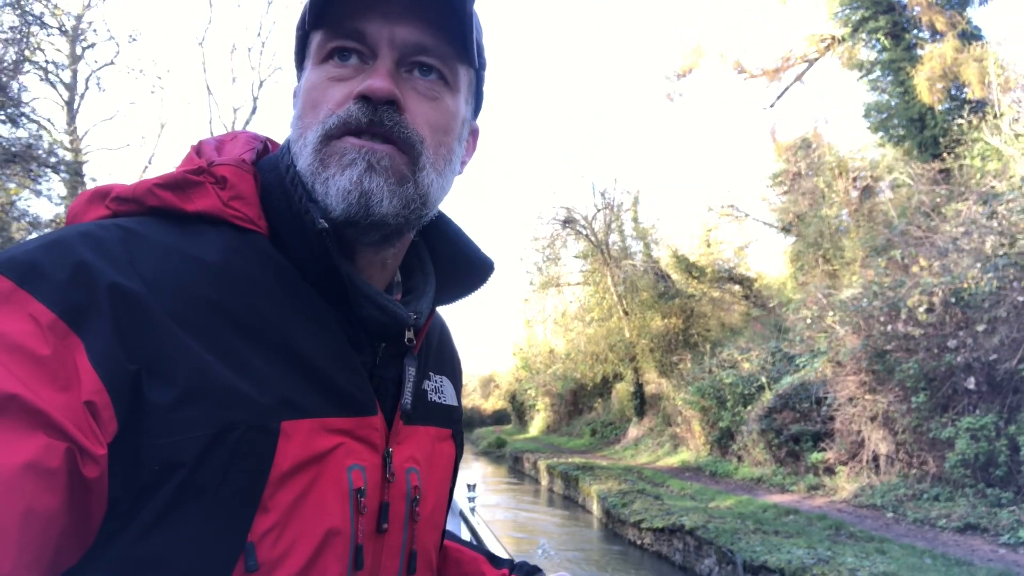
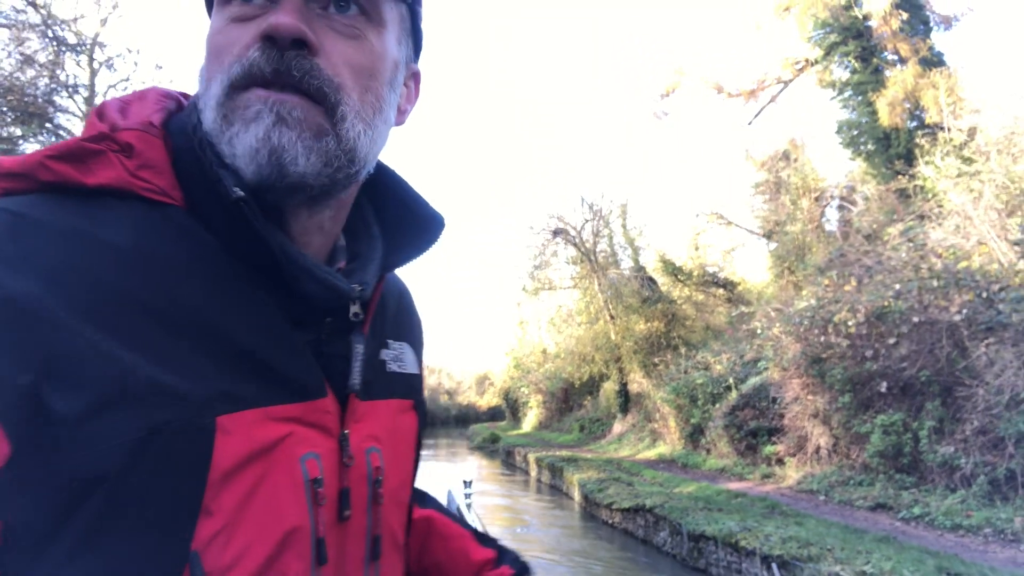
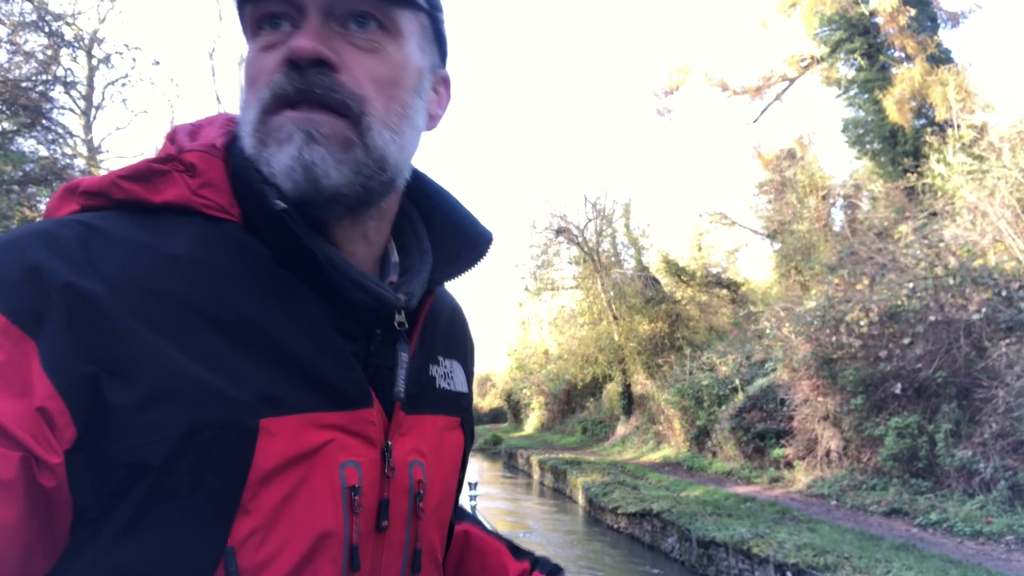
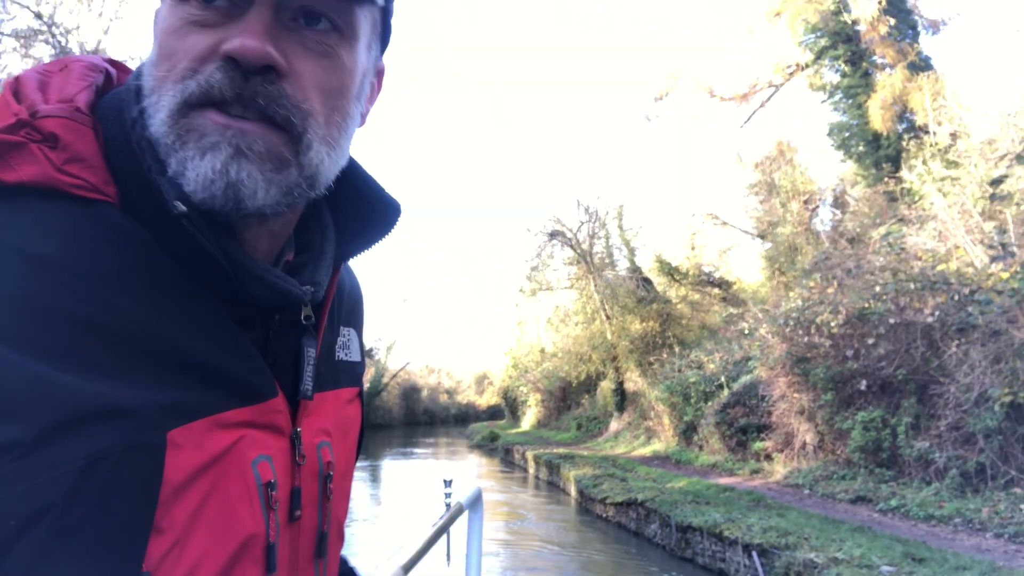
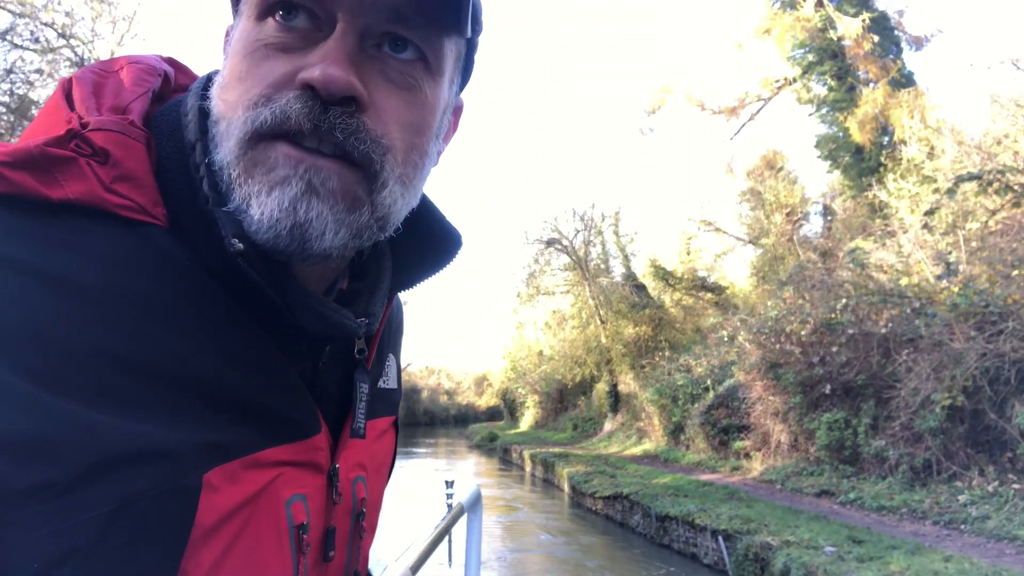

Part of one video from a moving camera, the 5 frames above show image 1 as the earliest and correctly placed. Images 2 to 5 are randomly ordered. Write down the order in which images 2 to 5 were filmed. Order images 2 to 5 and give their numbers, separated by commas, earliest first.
3, 2, 4, 5
